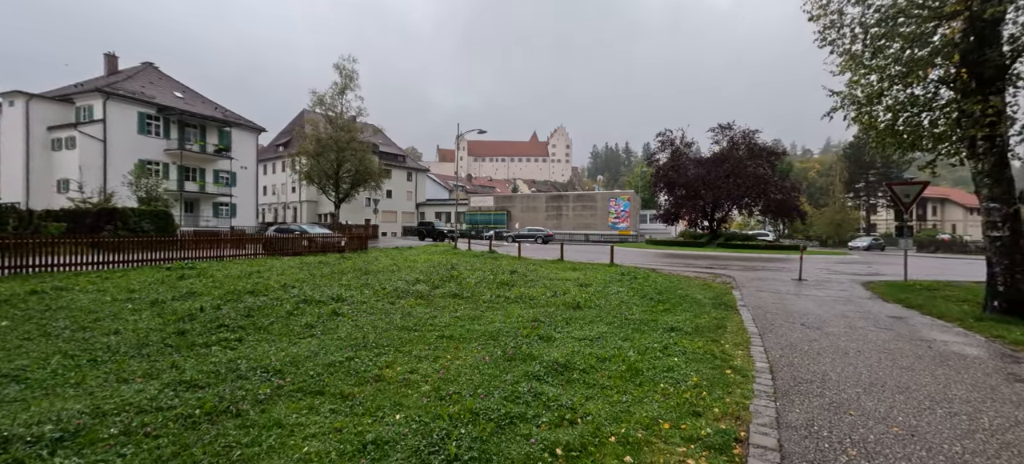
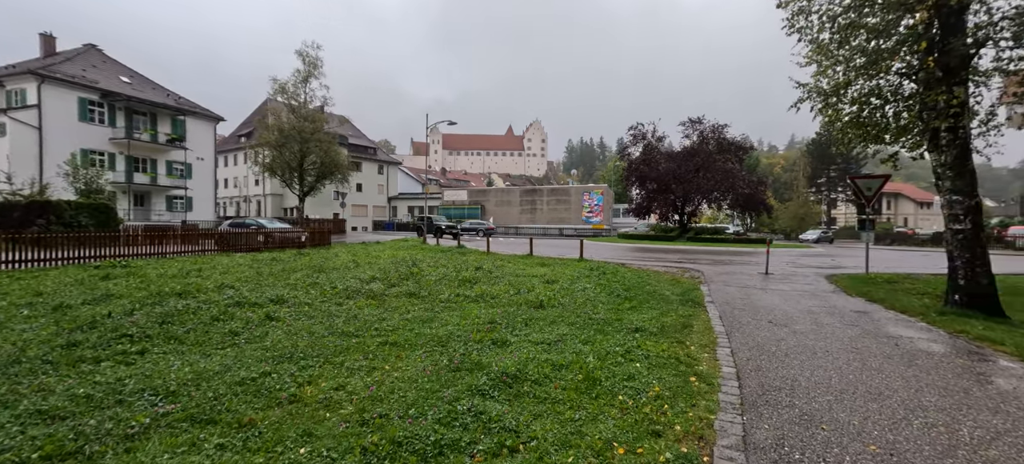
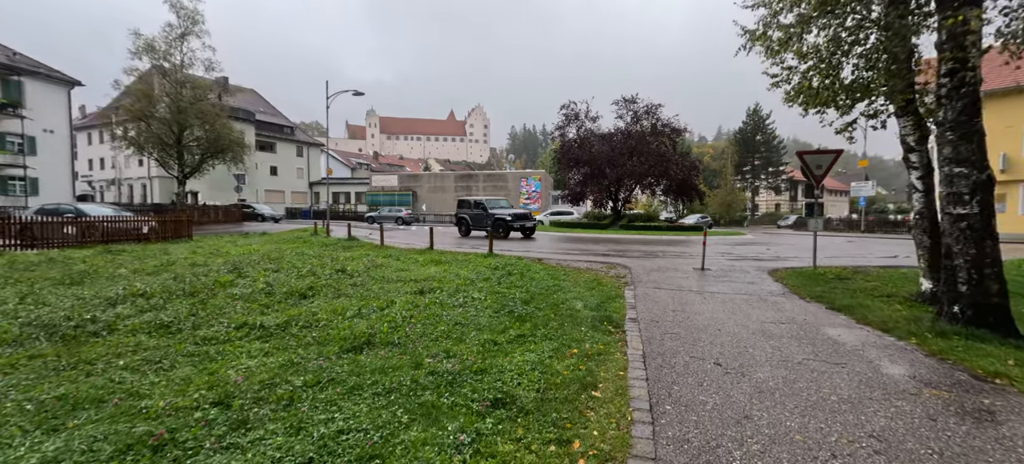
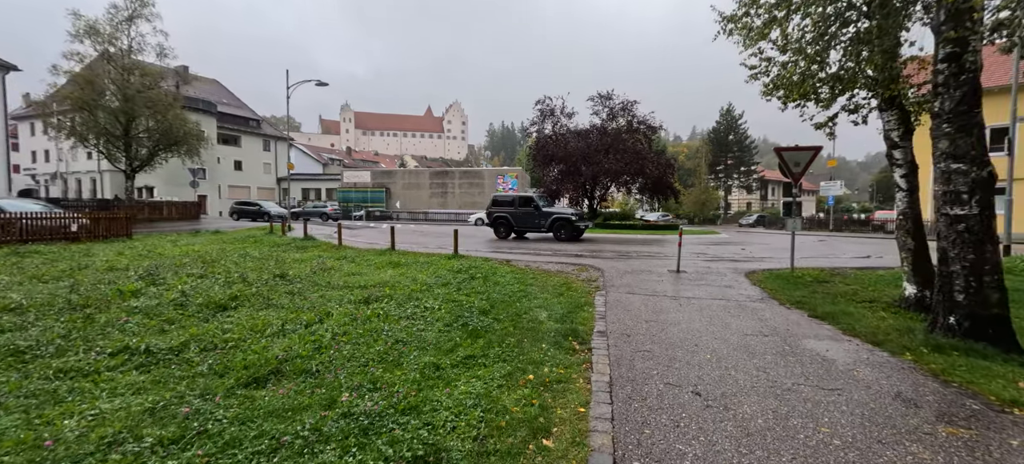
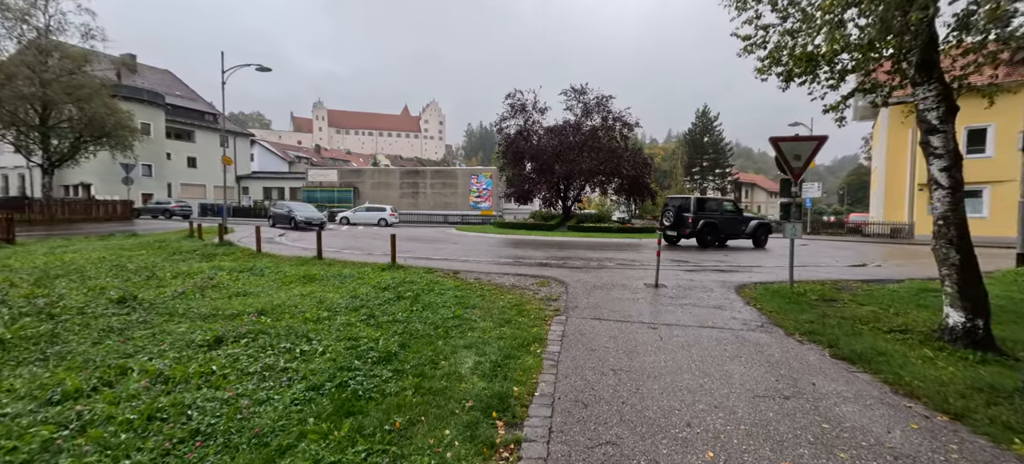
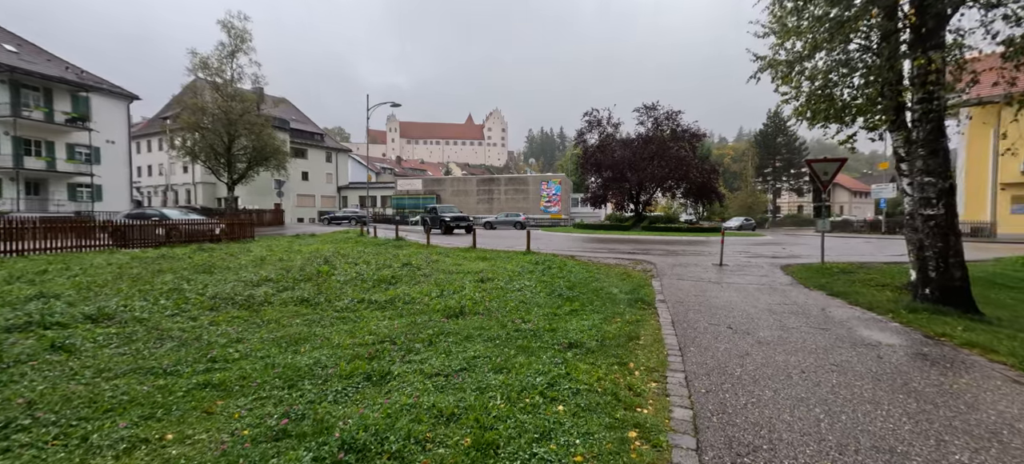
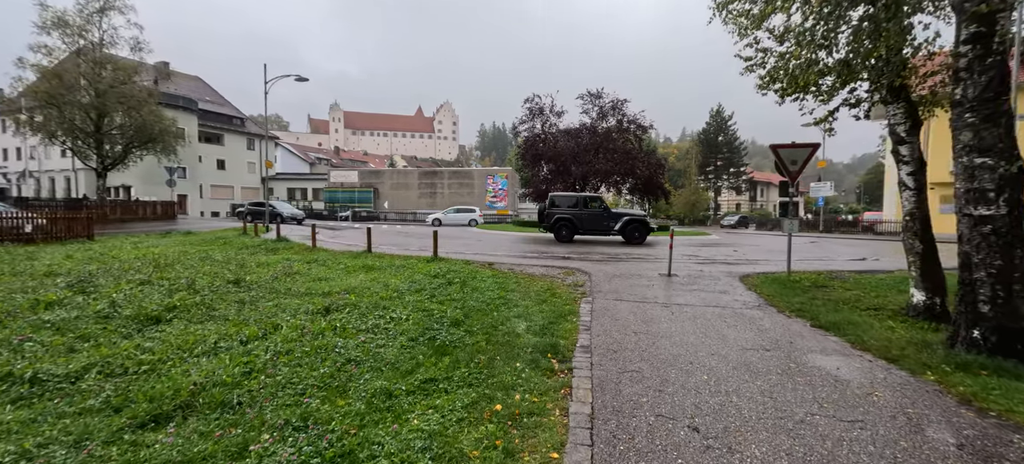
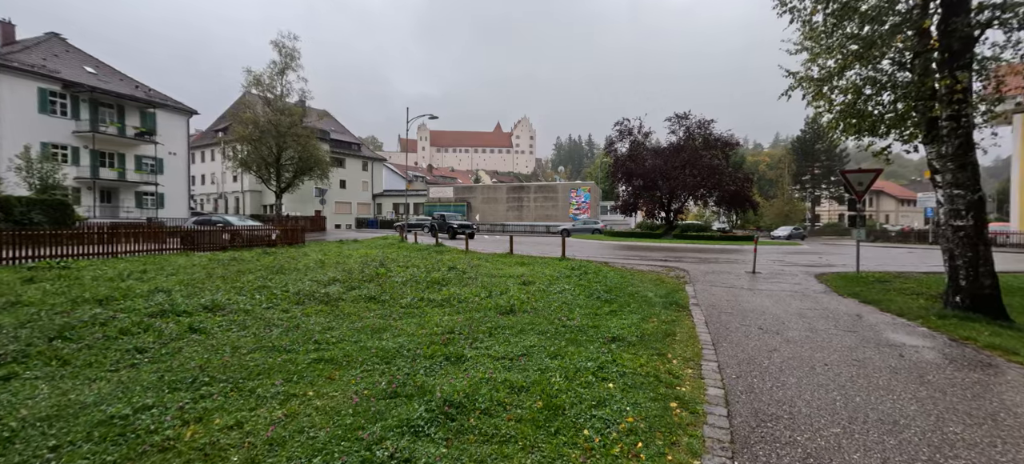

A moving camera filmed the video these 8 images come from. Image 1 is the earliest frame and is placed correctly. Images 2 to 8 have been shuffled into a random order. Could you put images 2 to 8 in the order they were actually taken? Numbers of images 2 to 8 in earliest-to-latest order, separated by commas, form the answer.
2, 8, 6, 3, 4, 7, 5
